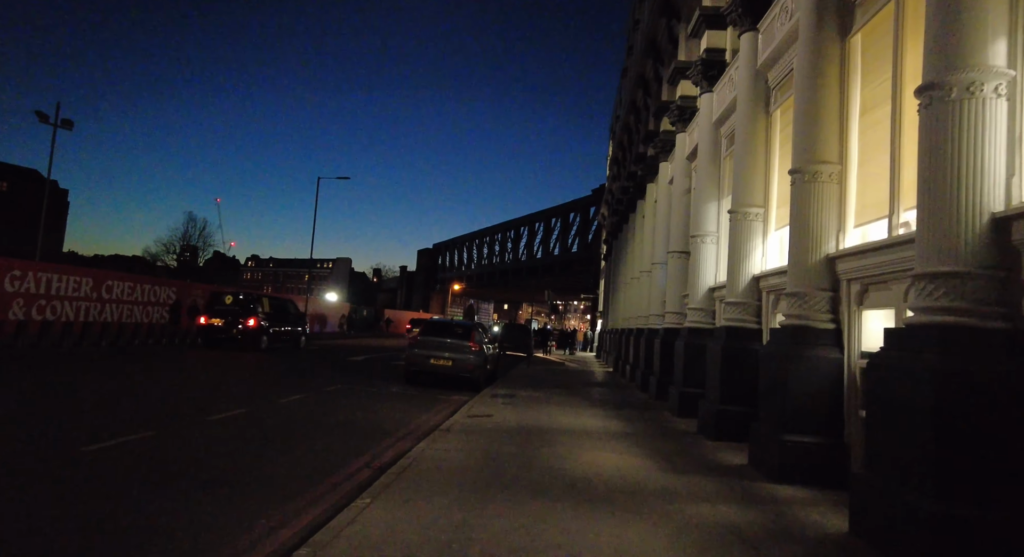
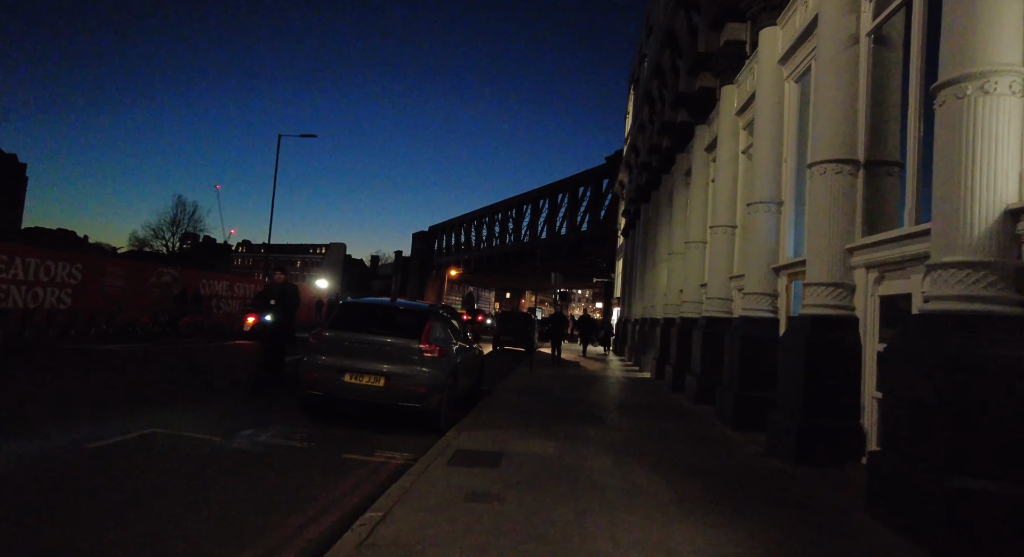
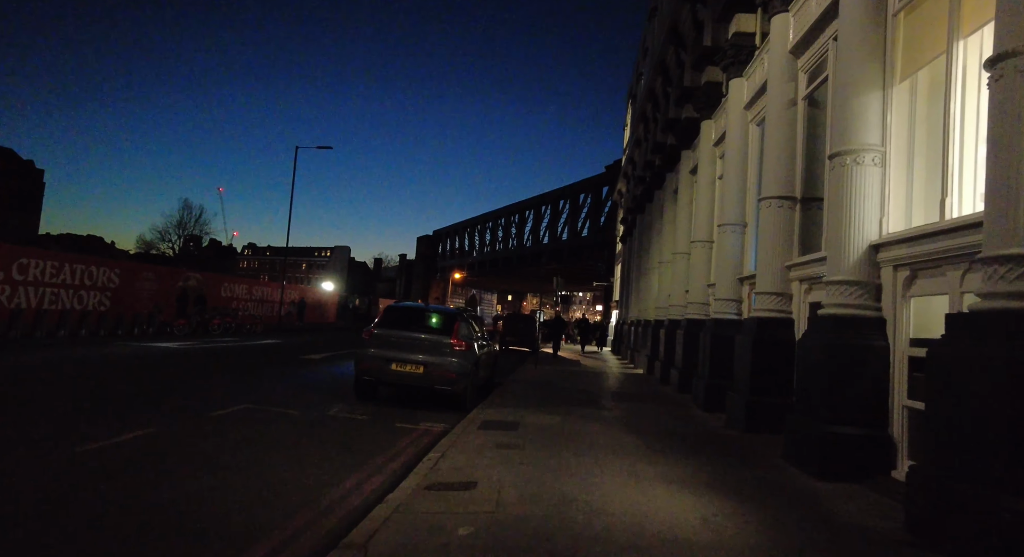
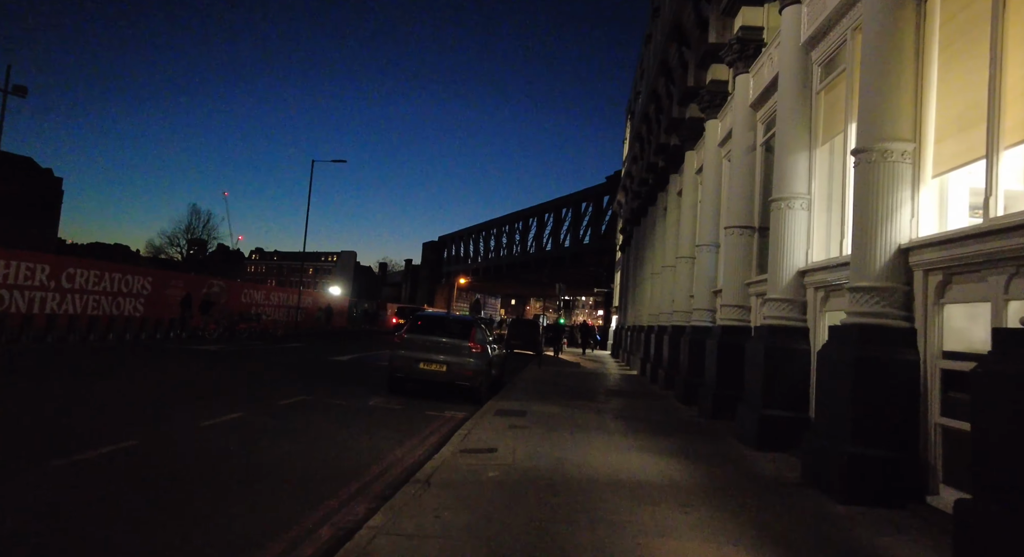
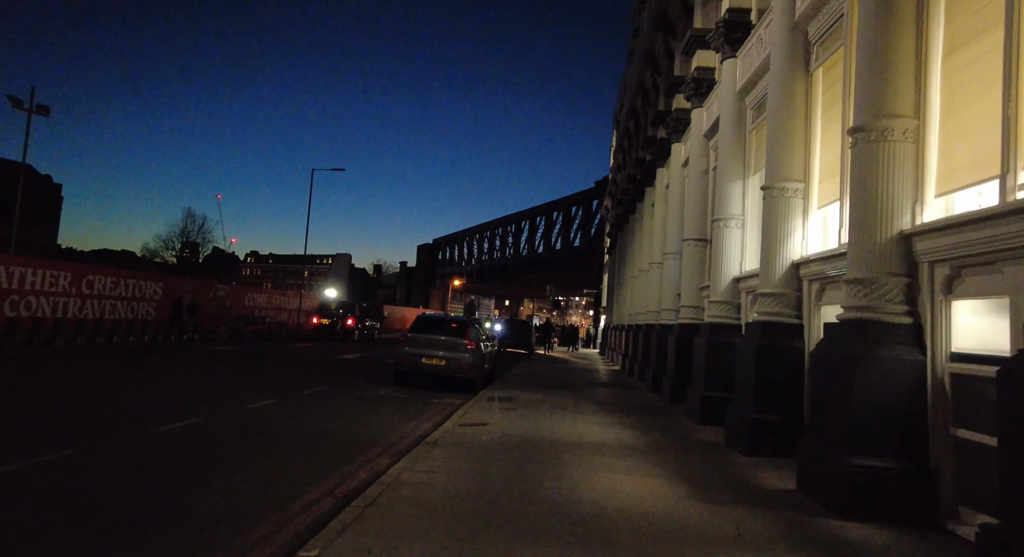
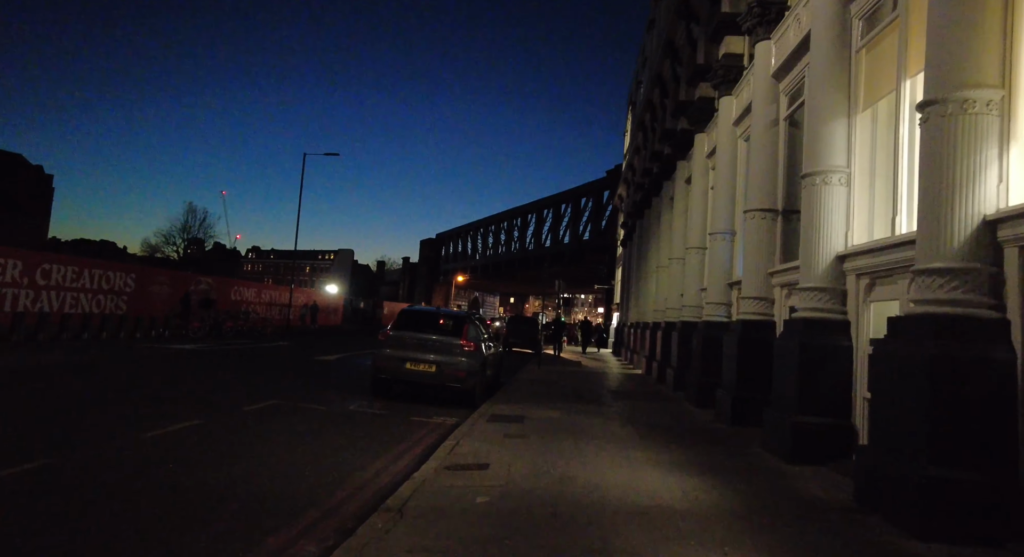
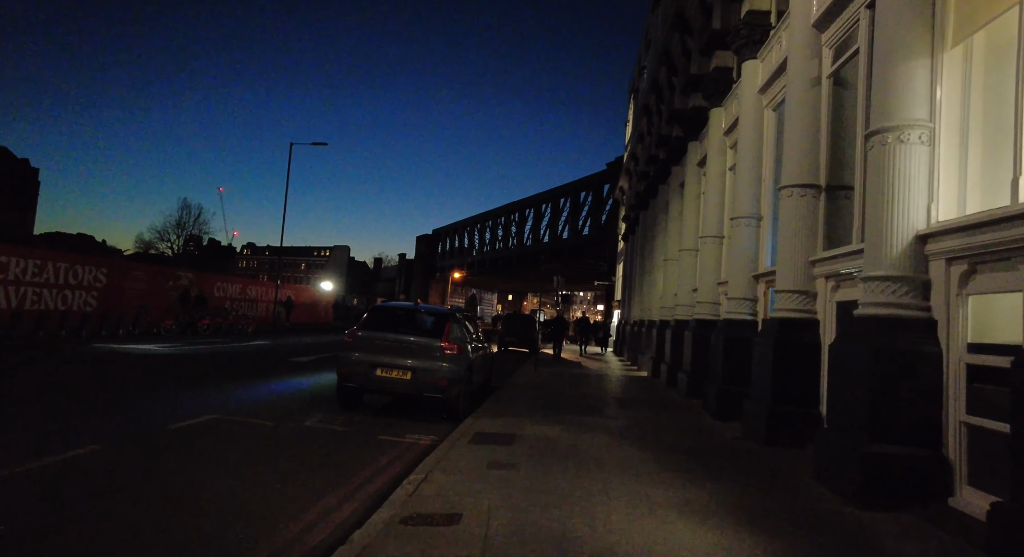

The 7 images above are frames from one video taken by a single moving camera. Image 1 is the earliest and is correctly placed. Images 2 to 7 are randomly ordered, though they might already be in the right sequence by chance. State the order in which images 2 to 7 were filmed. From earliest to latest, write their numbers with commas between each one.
5, 4, 6, 3, 7, 2
